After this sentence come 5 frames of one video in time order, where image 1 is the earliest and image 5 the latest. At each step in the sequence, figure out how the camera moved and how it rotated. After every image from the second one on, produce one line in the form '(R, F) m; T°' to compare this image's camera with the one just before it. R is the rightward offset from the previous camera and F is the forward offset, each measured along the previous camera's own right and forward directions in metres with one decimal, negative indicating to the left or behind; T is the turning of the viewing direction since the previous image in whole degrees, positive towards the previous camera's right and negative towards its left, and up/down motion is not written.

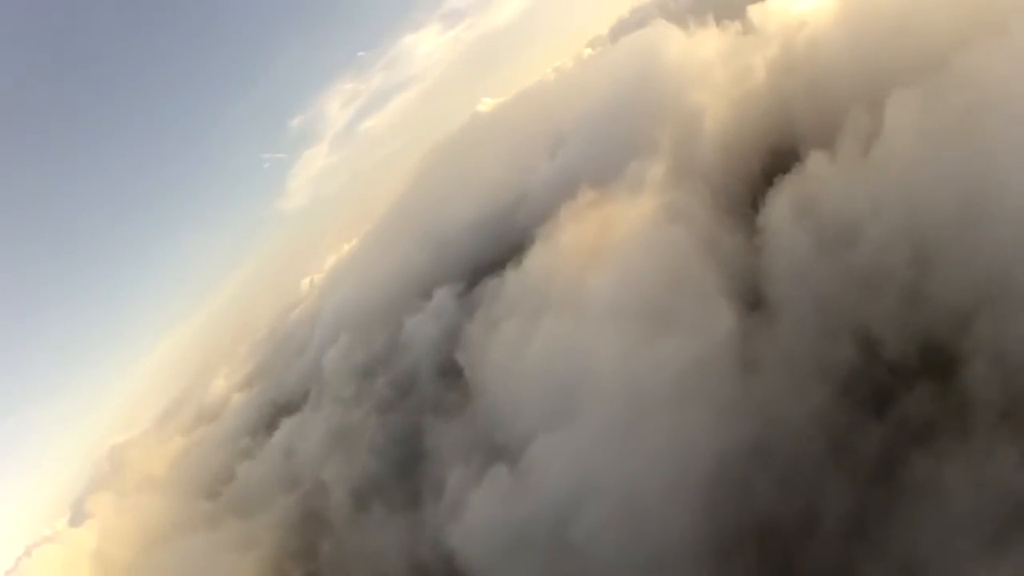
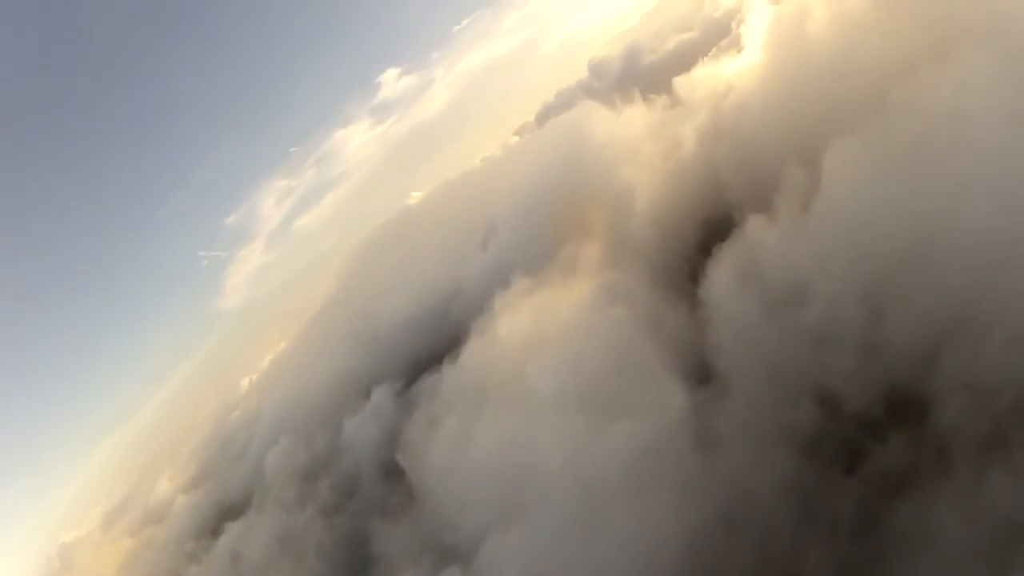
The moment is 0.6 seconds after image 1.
(+0.1, +1.4) m; +3°
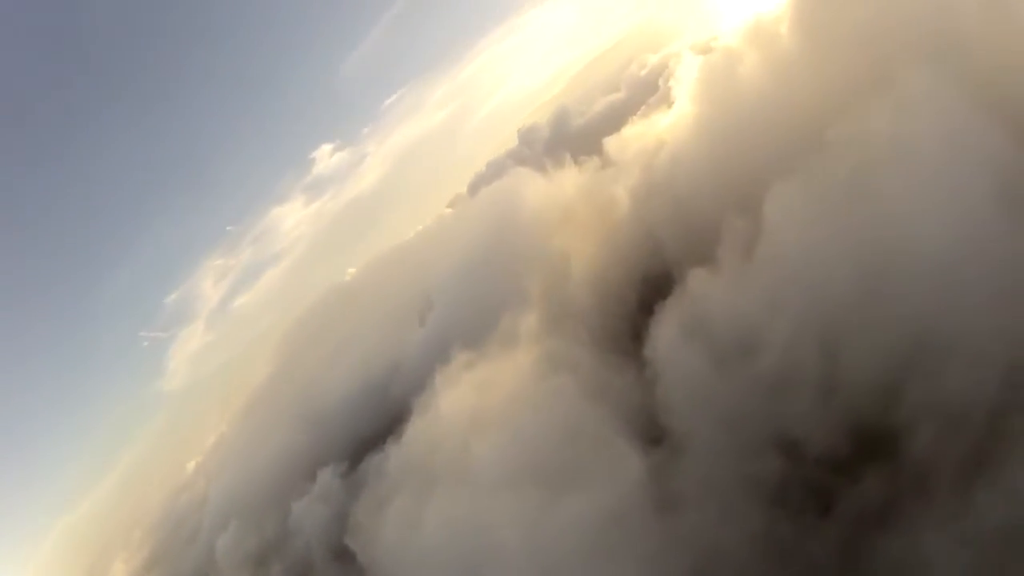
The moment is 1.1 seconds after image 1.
(0.0, +1.0) m; +3°
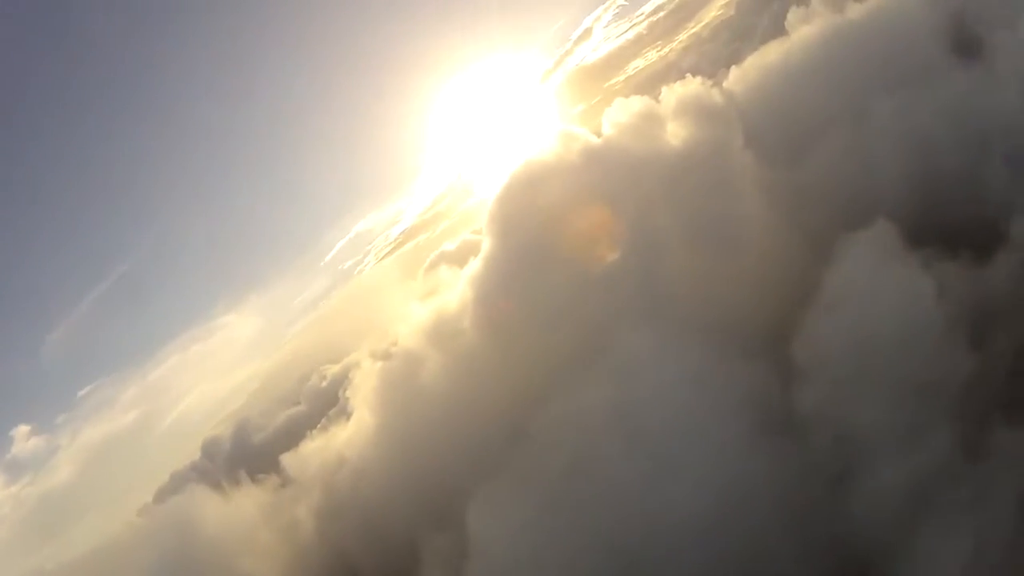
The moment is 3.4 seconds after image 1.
(+0.5, +3.2) m; +16°
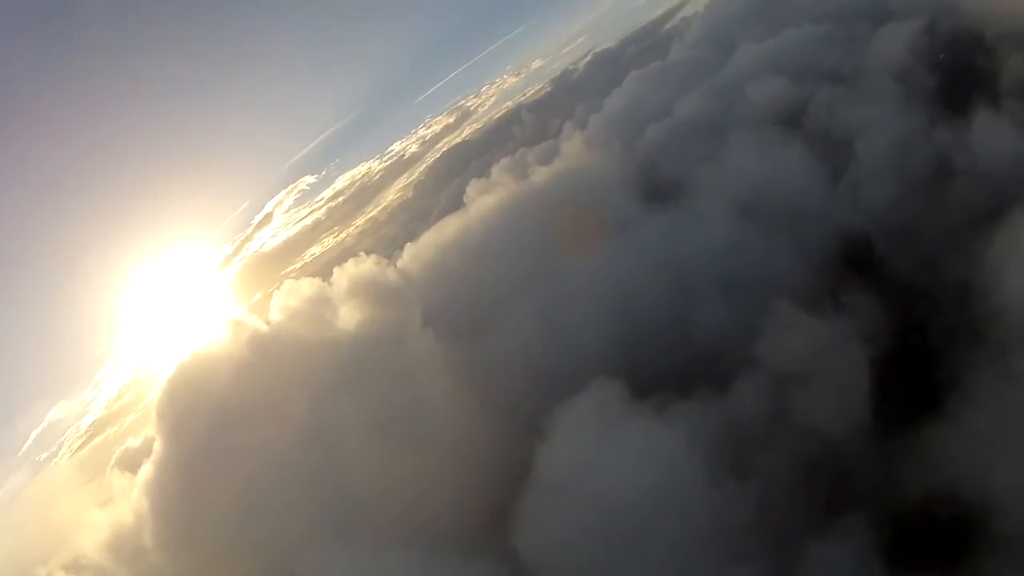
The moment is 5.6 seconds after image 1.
(+1.1, +1.2) m; +12°
